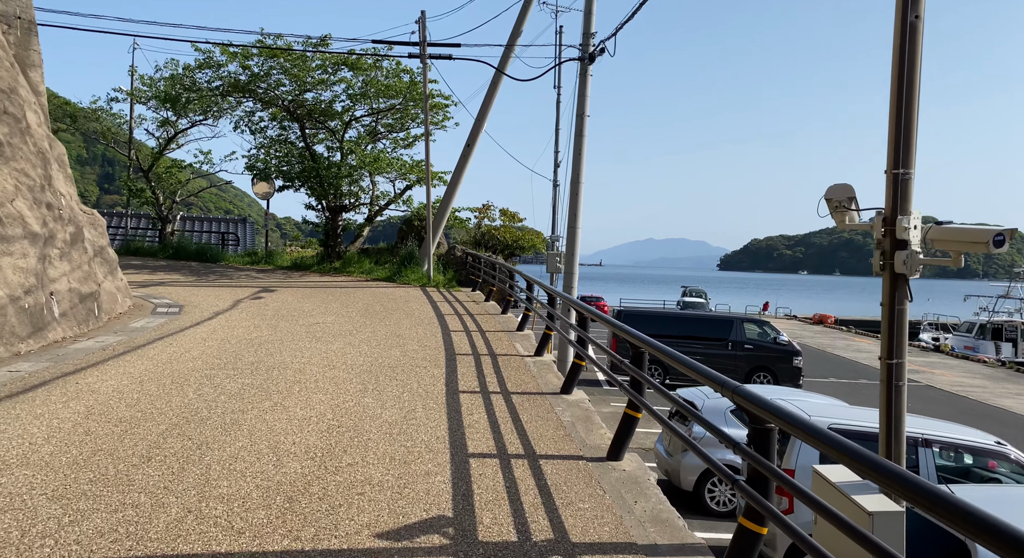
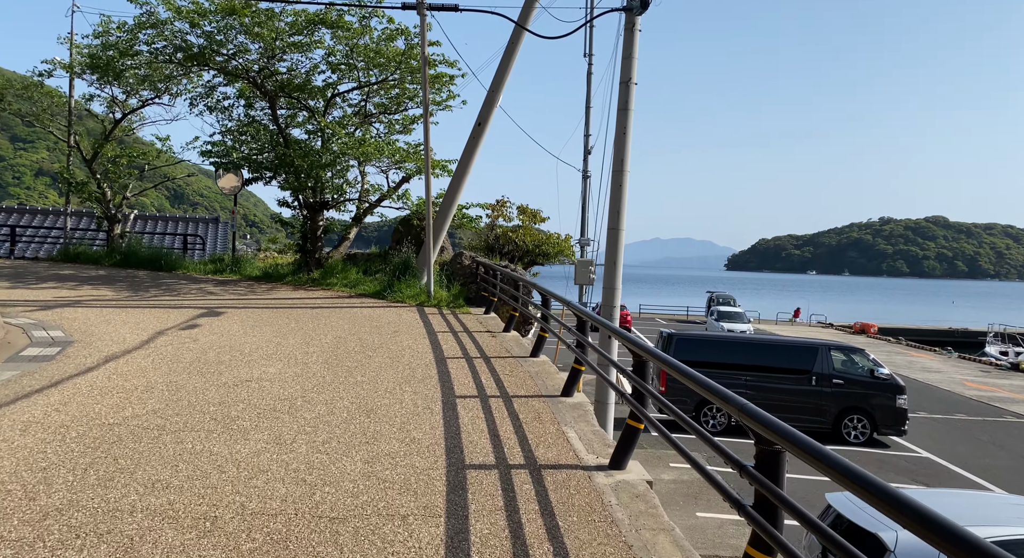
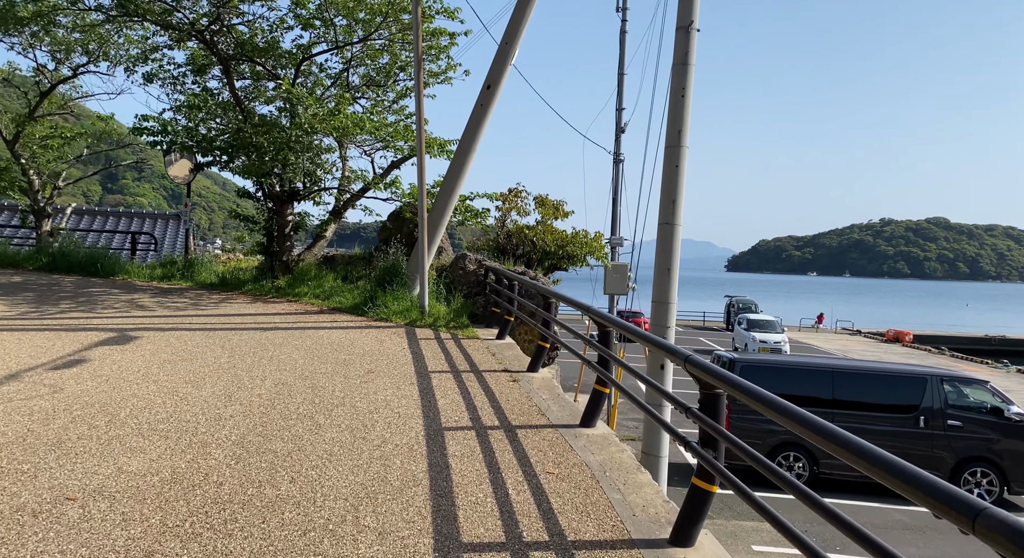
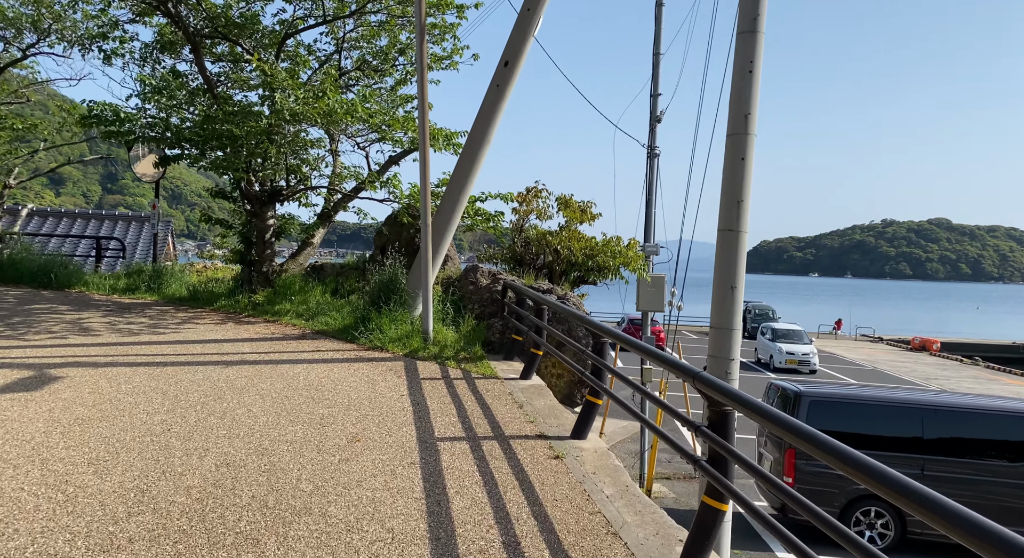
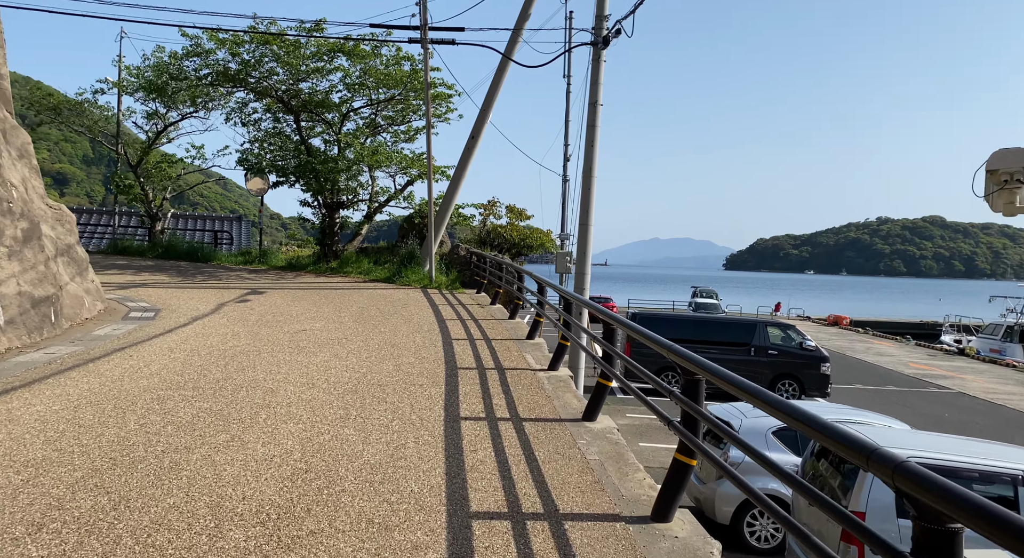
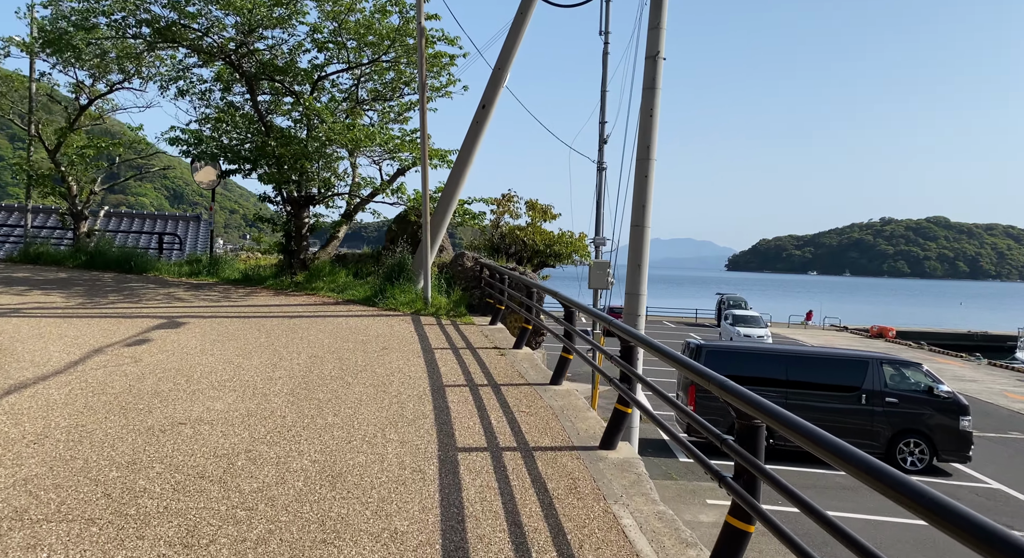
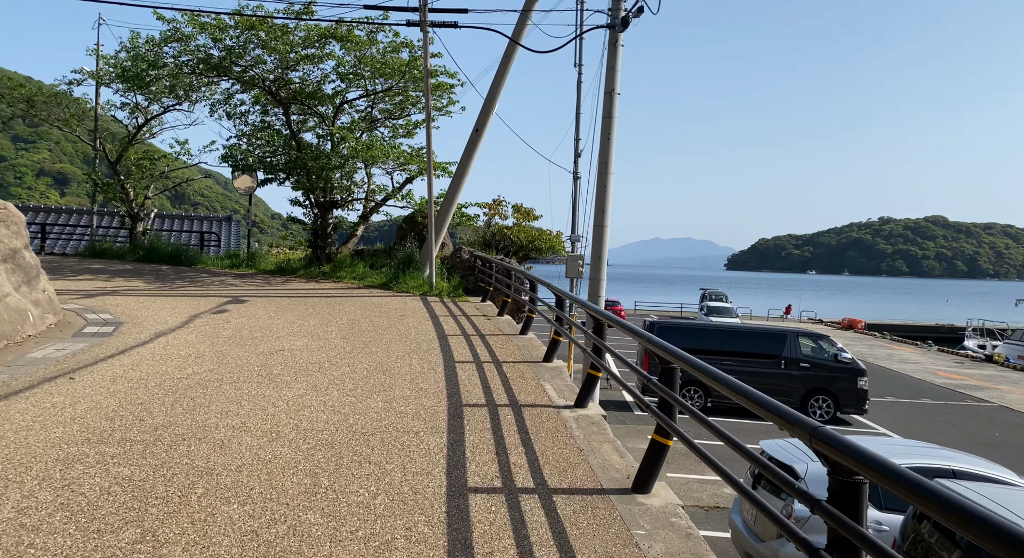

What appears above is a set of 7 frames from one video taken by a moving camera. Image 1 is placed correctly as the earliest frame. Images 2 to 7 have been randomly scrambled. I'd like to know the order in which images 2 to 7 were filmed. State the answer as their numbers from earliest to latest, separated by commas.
5, 7, 2, 6, 3, 4
